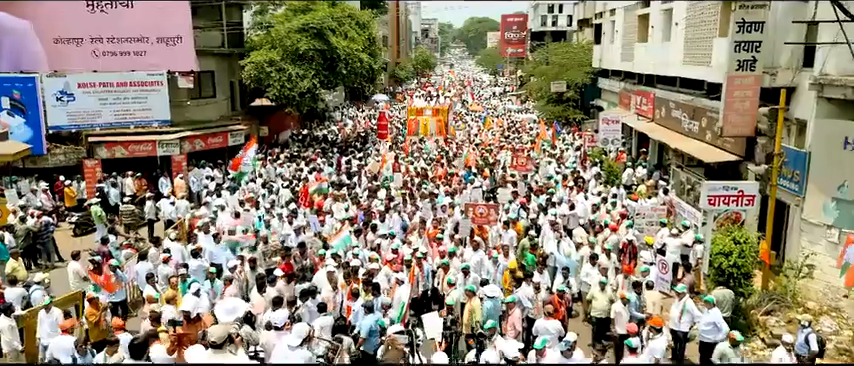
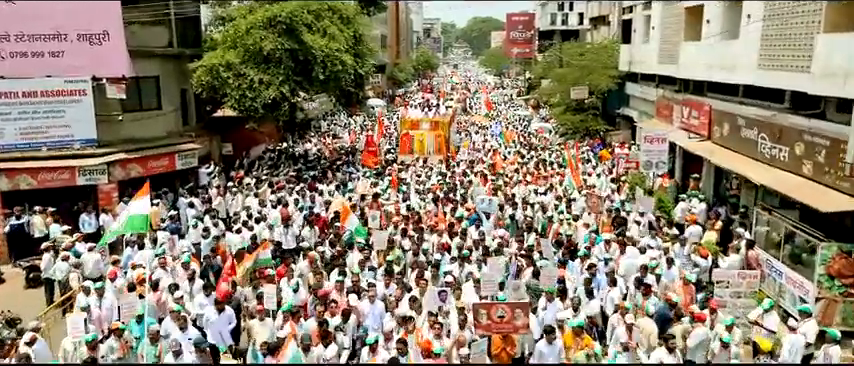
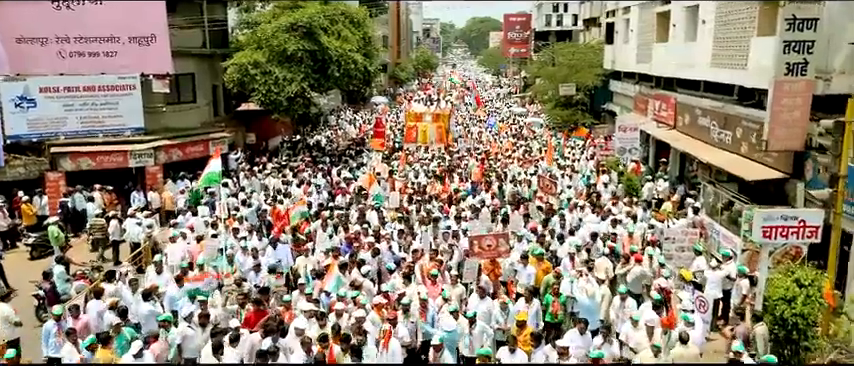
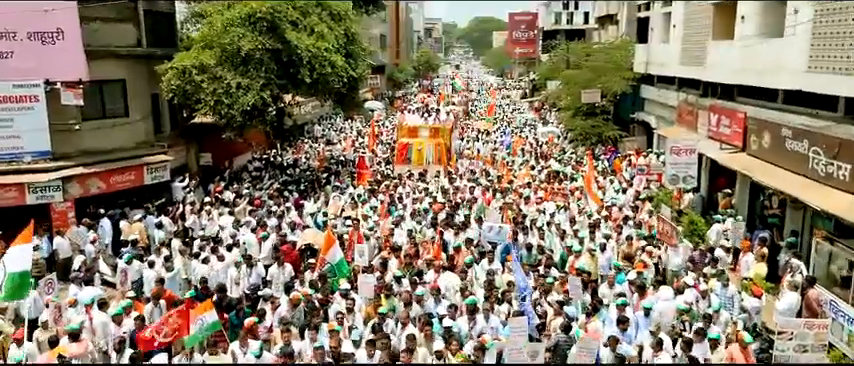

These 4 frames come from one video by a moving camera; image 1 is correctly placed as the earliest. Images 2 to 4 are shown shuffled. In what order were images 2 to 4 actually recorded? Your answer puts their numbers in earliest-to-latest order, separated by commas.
3, 2, 4
